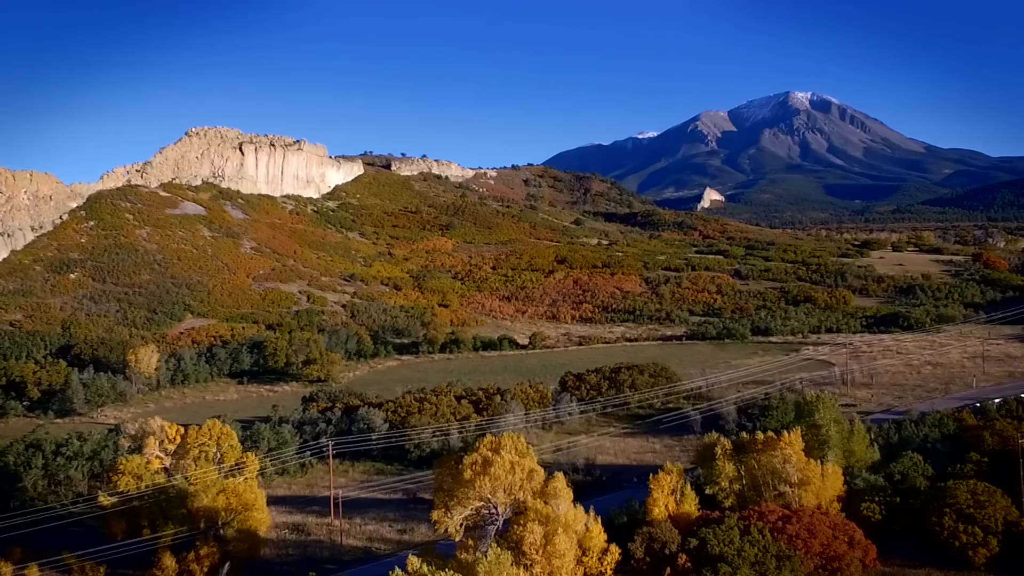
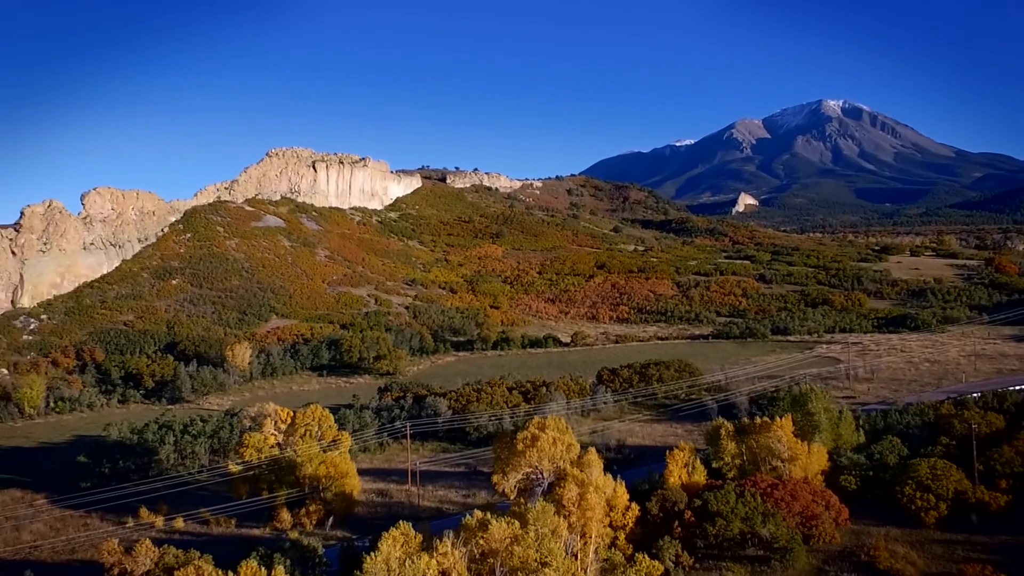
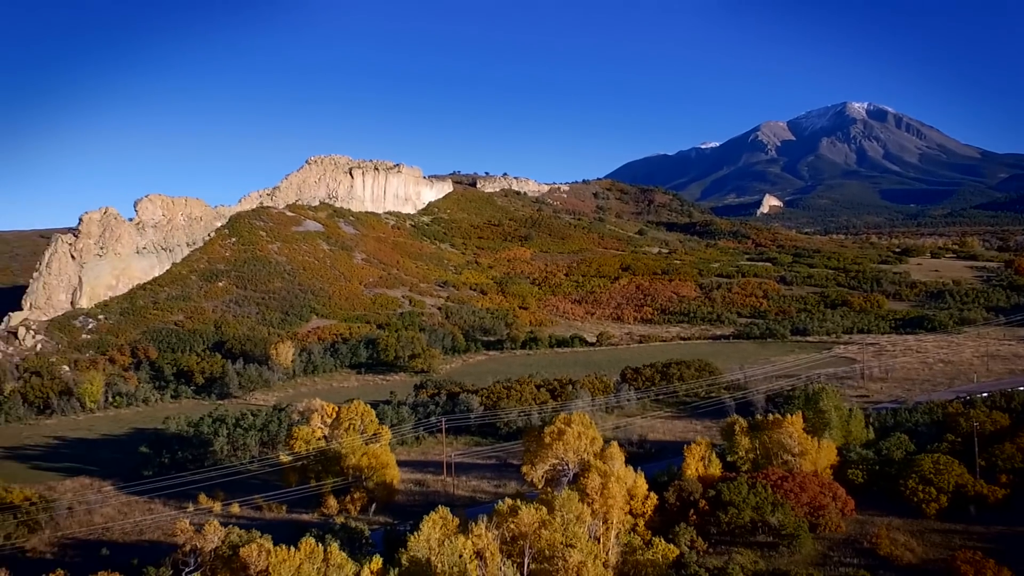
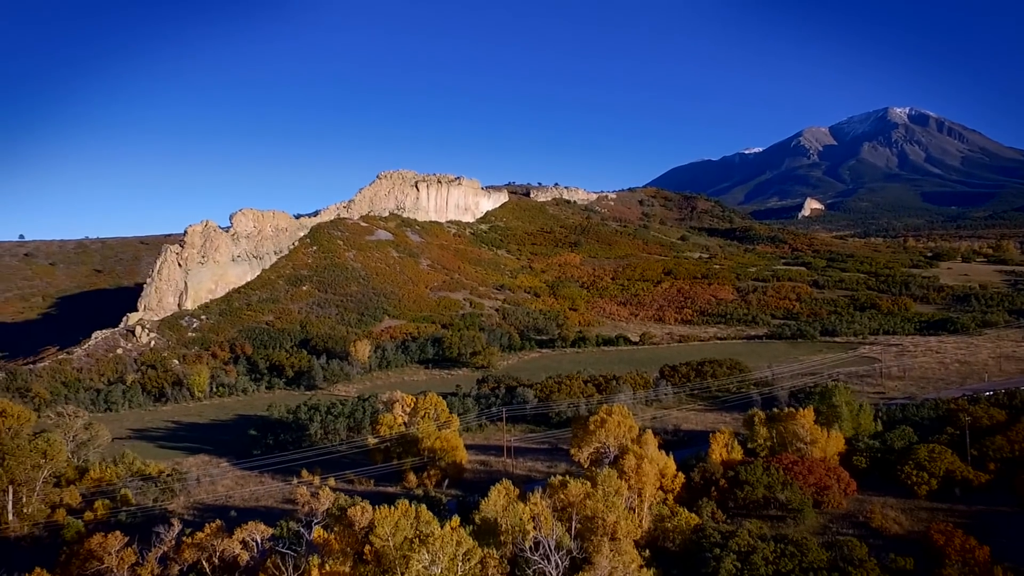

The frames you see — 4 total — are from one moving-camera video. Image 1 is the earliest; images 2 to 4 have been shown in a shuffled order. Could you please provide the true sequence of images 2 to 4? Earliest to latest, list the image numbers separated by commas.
2, 3, 4
